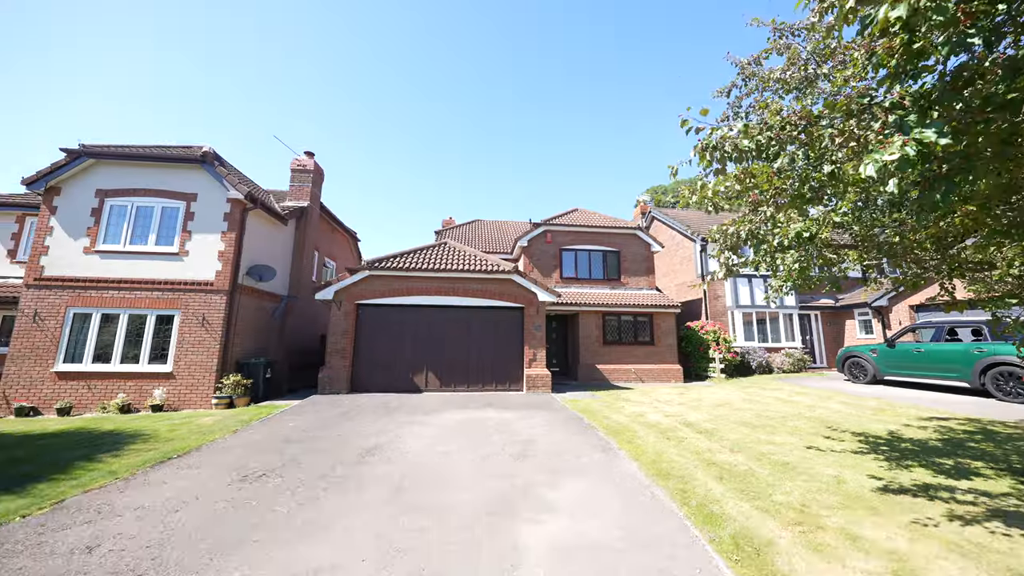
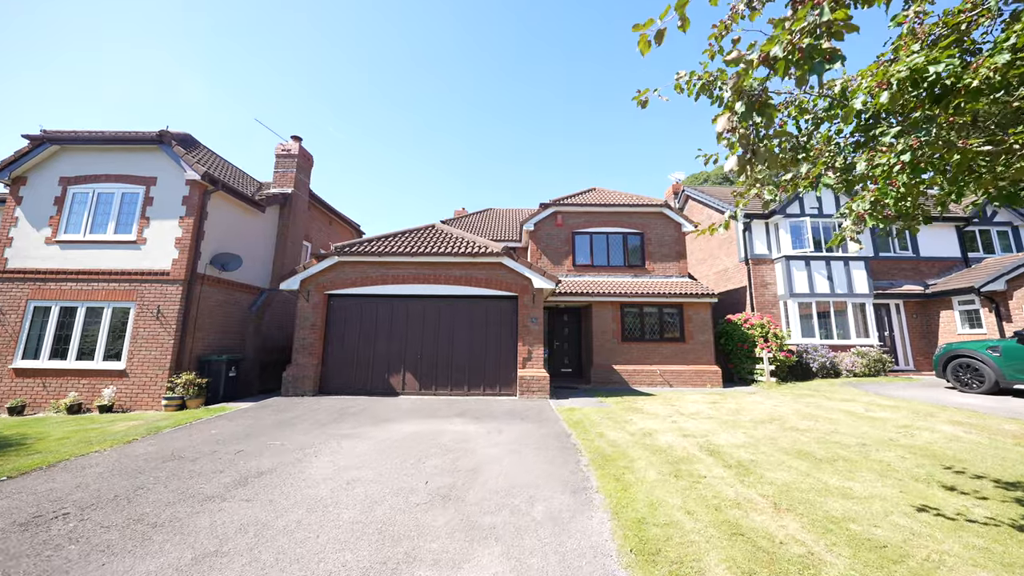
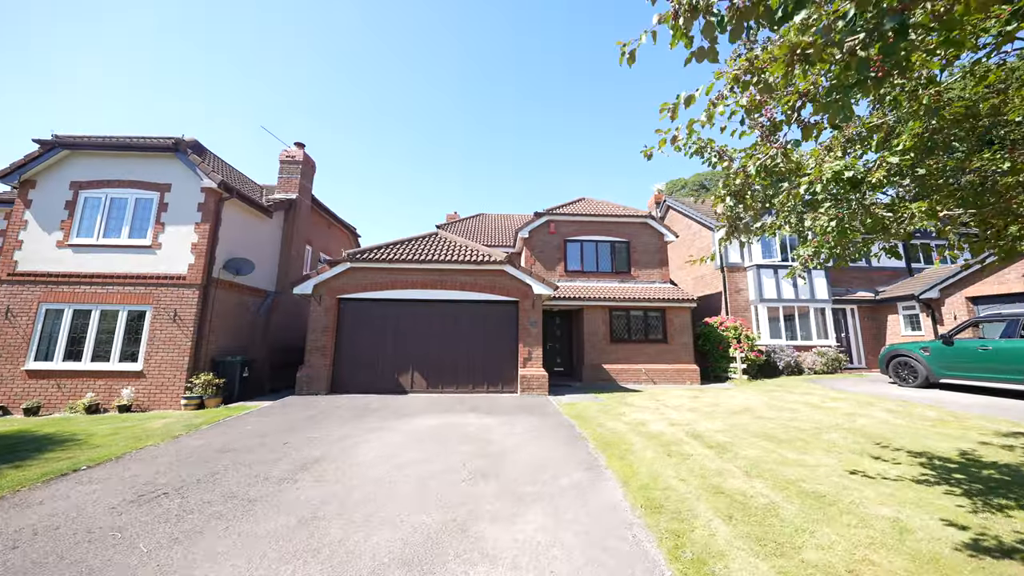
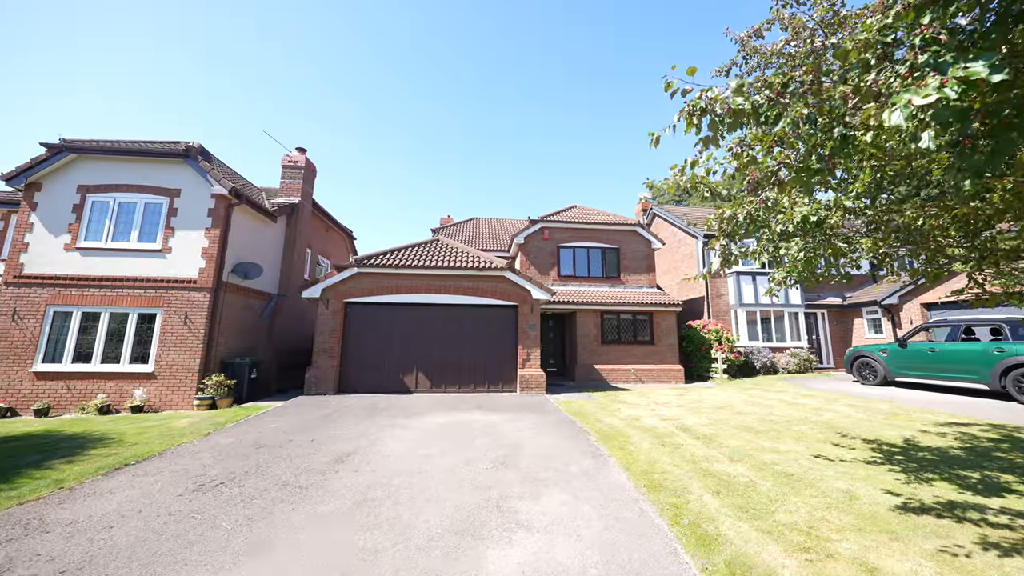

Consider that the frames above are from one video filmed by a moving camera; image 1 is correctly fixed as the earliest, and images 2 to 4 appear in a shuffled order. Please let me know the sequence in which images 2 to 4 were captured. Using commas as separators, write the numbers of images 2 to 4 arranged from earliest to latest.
4, 3, 2
